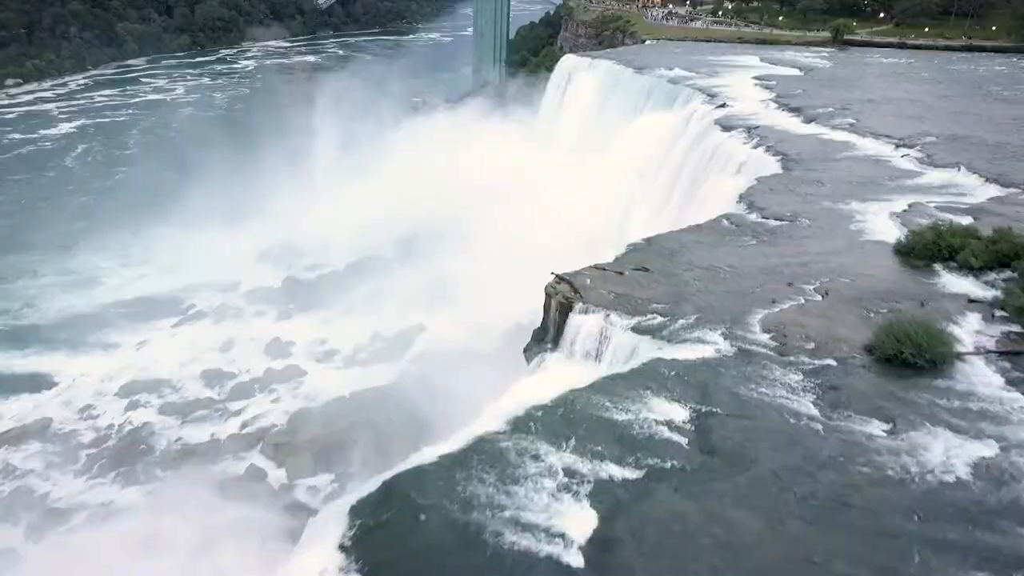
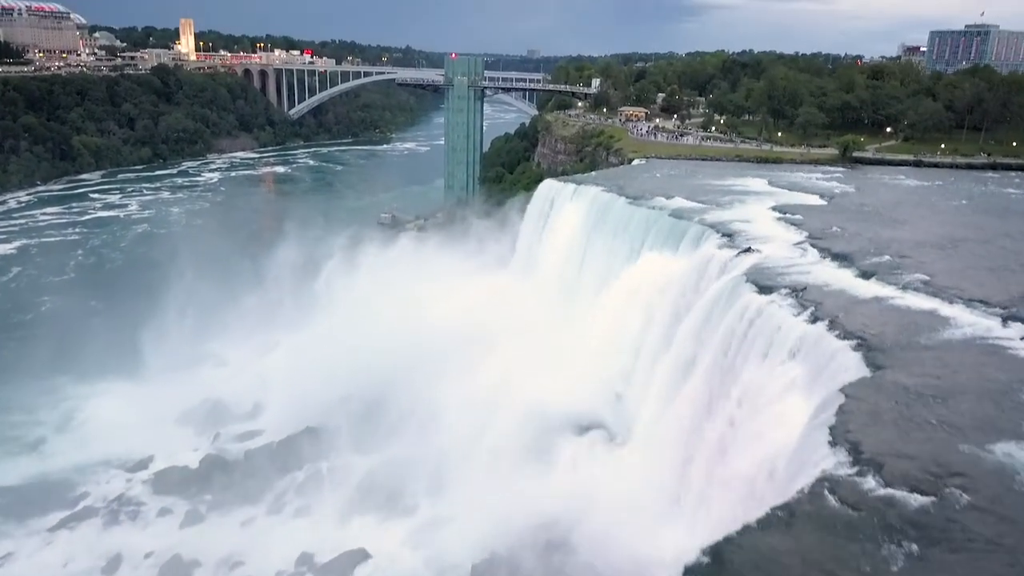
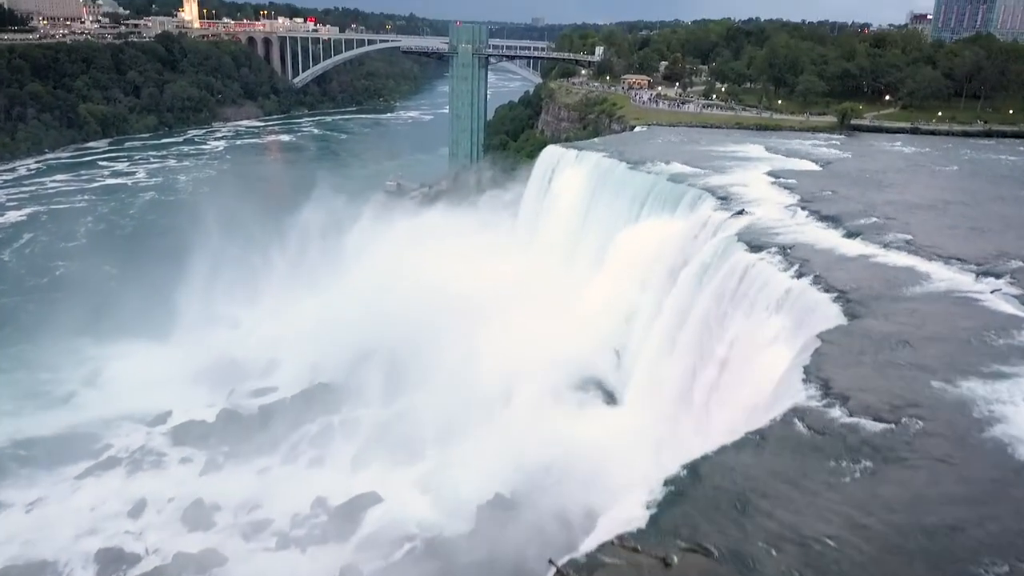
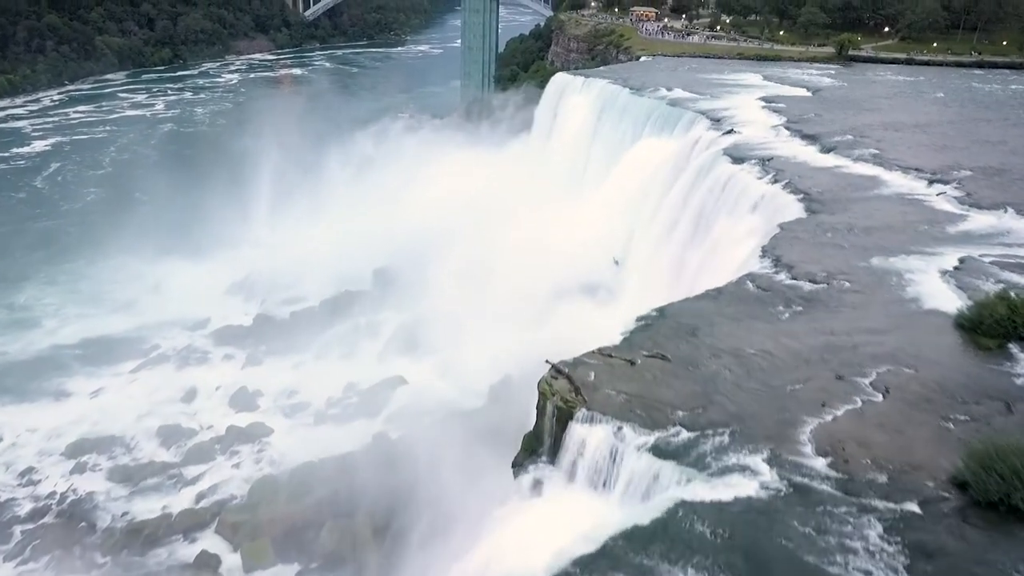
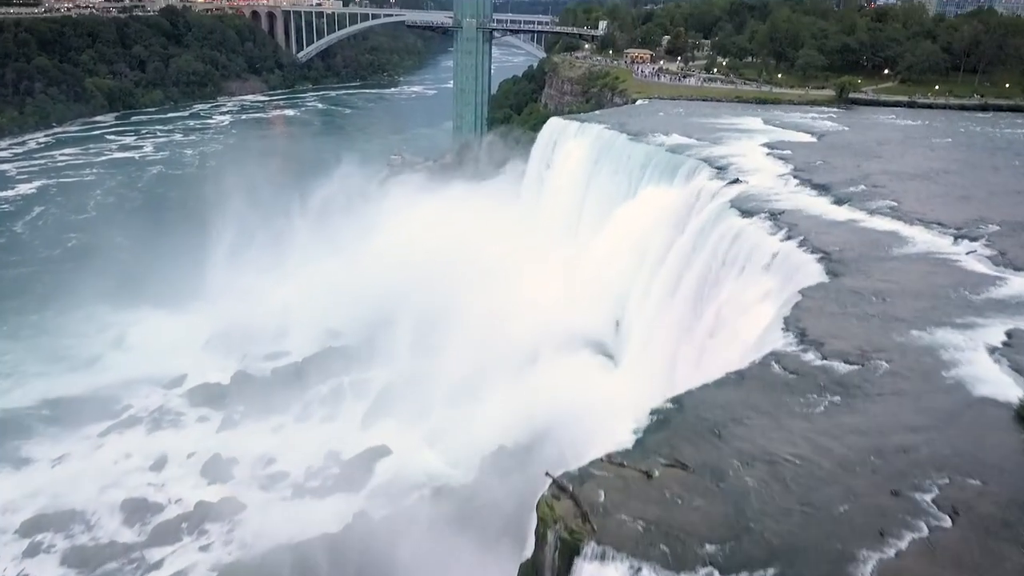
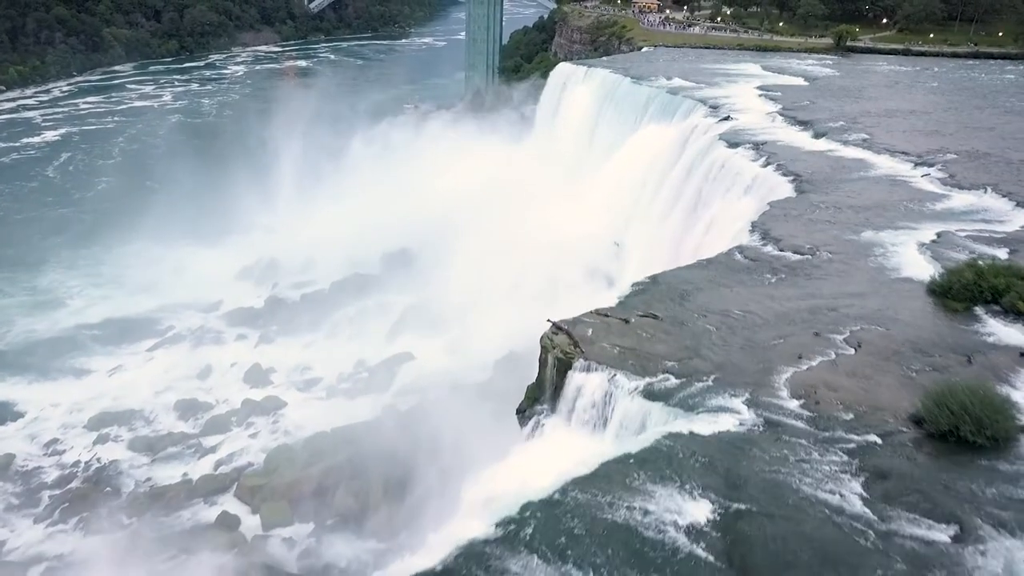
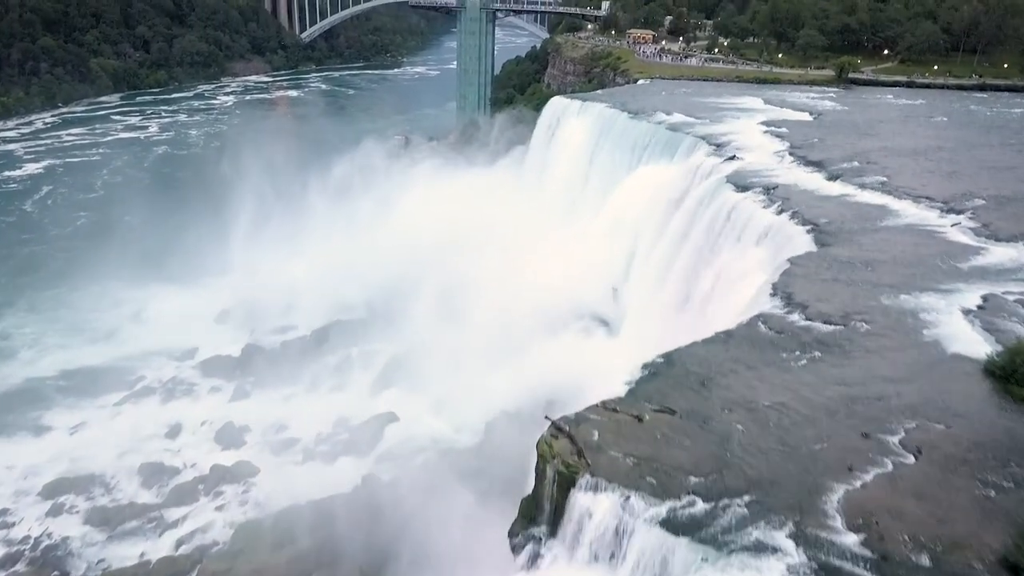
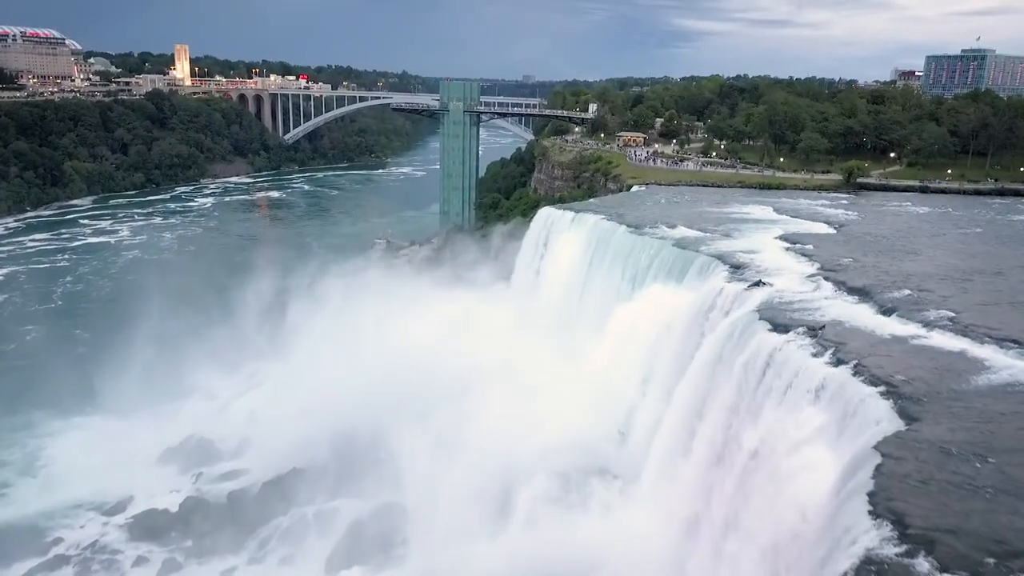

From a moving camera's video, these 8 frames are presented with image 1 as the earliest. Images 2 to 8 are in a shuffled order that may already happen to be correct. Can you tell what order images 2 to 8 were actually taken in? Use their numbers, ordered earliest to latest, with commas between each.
6, 4, 7, 5, 3, 2, 8
